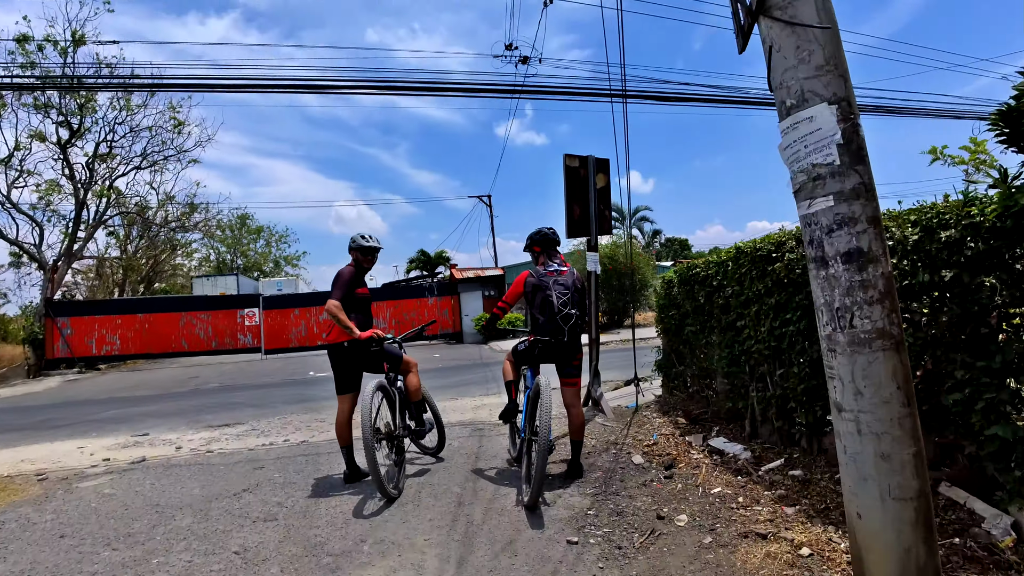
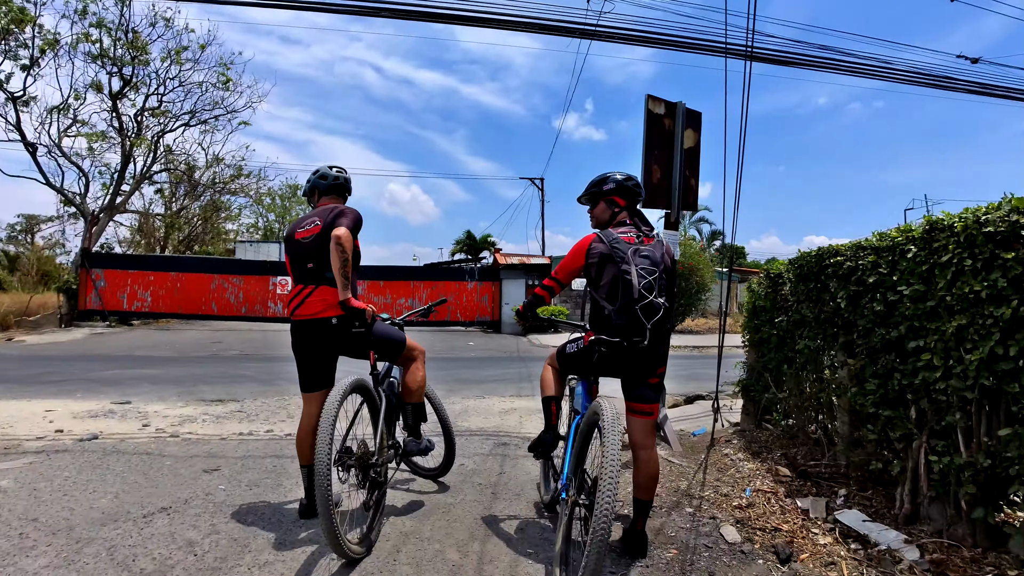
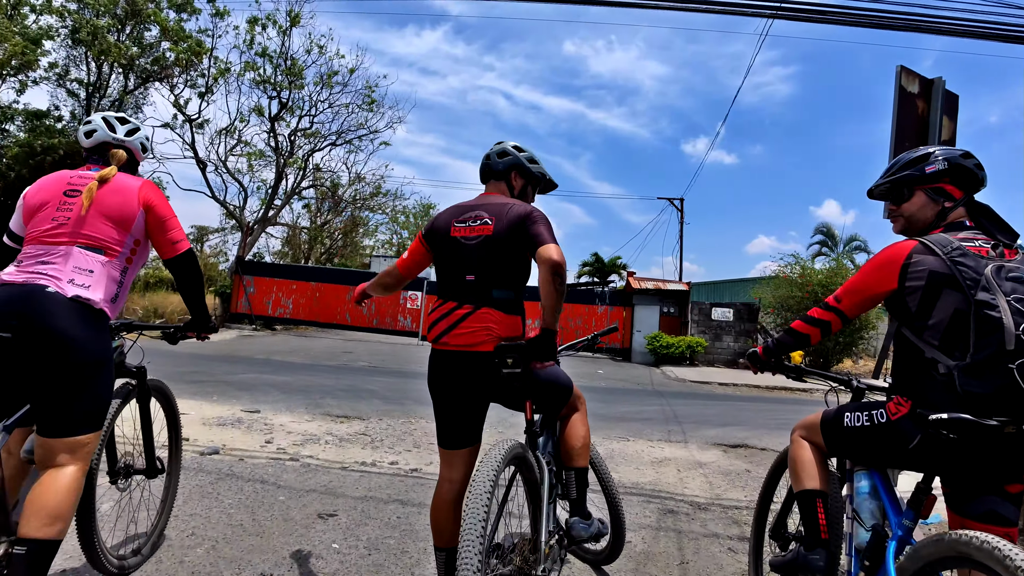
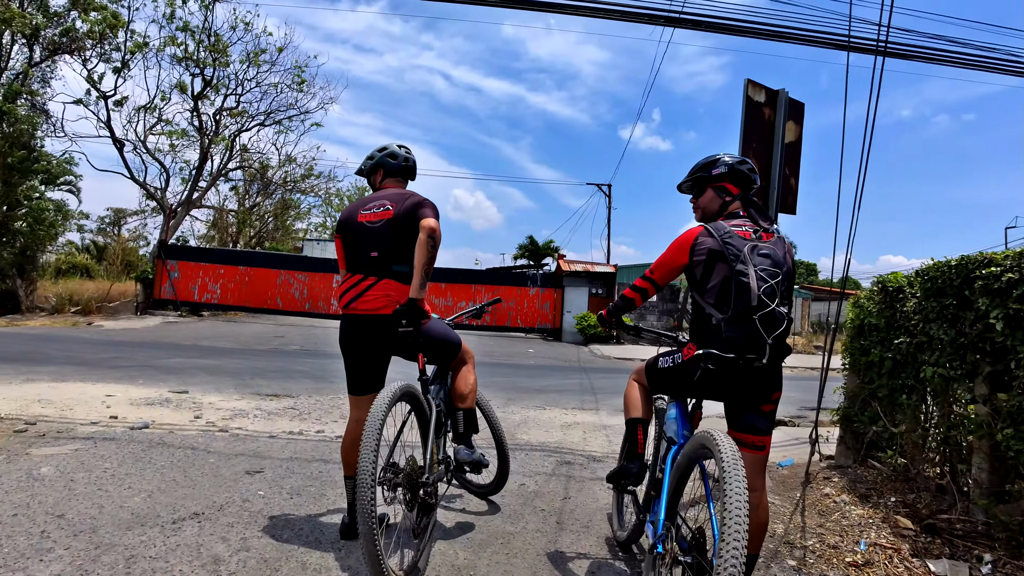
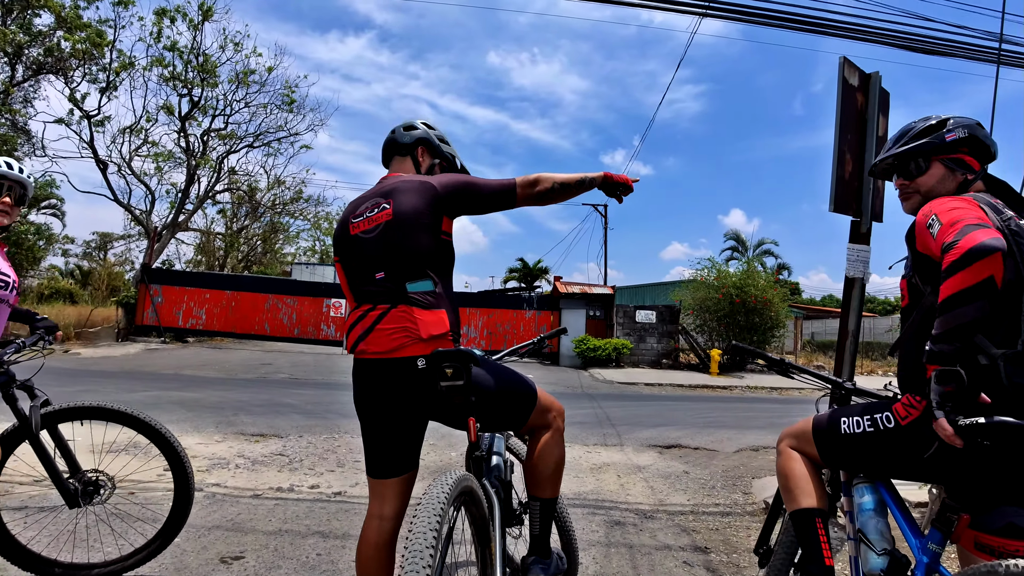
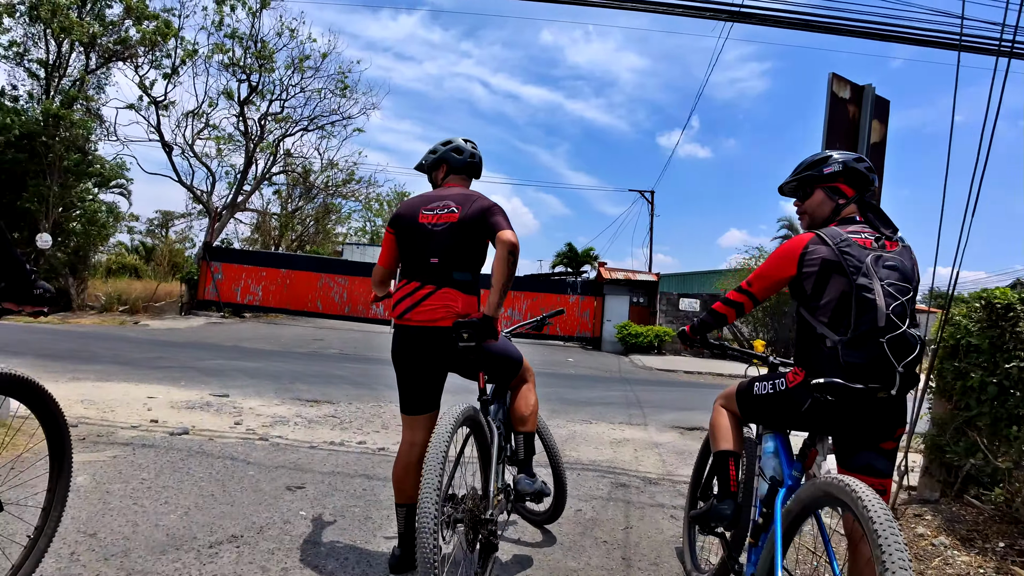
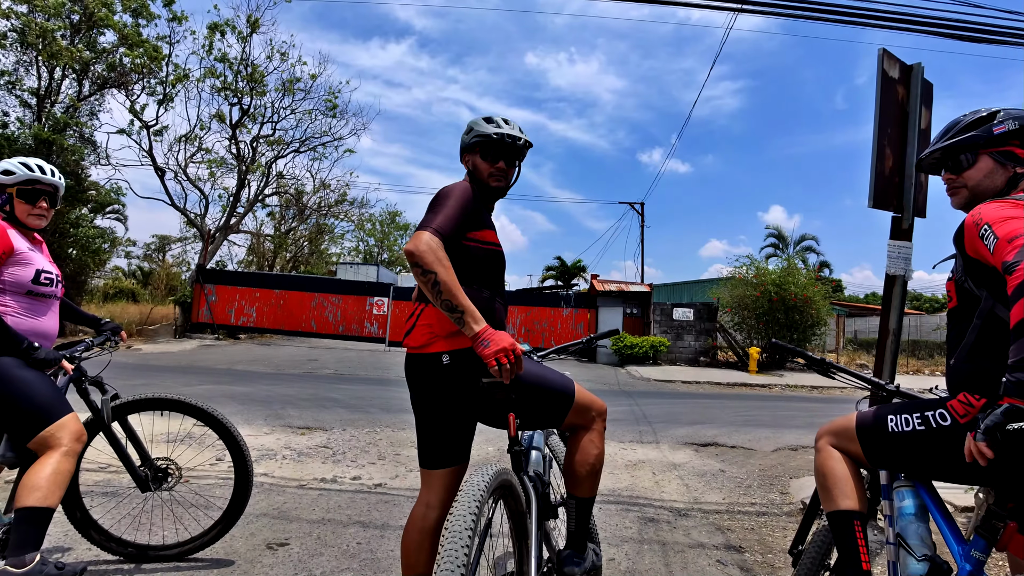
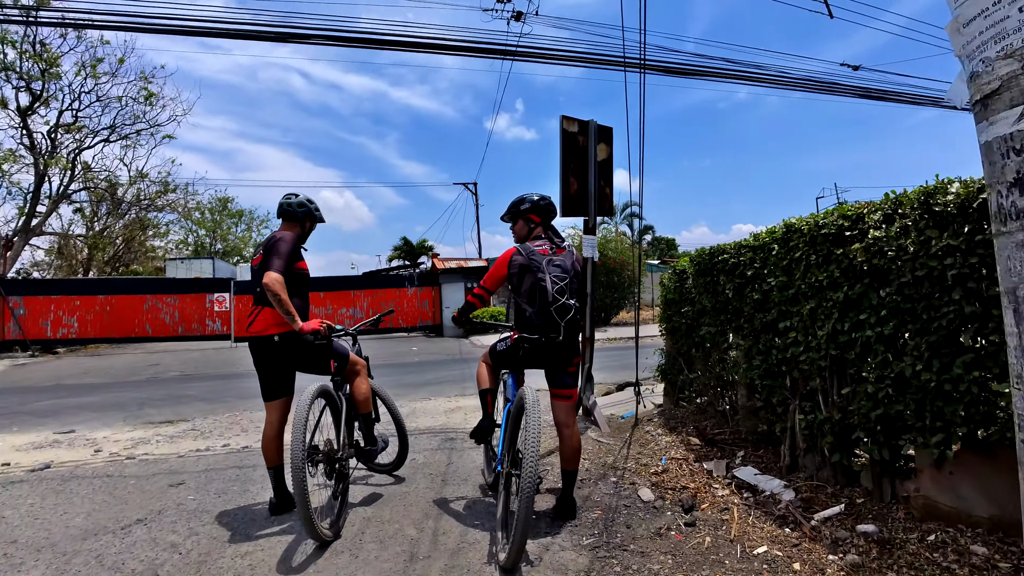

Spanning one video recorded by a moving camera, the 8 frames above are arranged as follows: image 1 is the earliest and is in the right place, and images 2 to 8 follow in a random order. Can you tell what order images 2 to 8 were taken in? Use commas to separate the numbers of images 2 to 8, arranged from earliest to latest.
8, 2, 4, 6, 3, 5, 7
